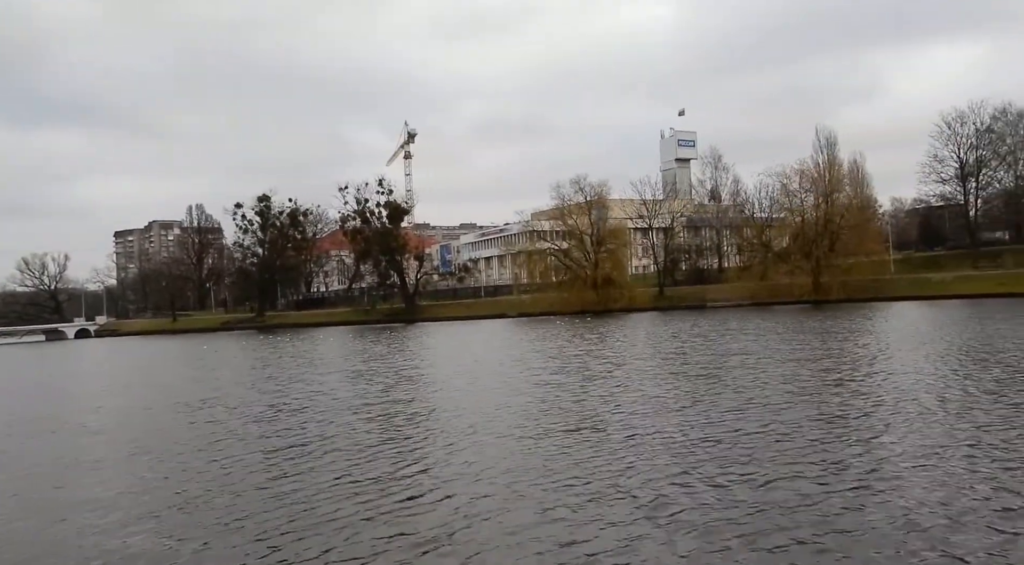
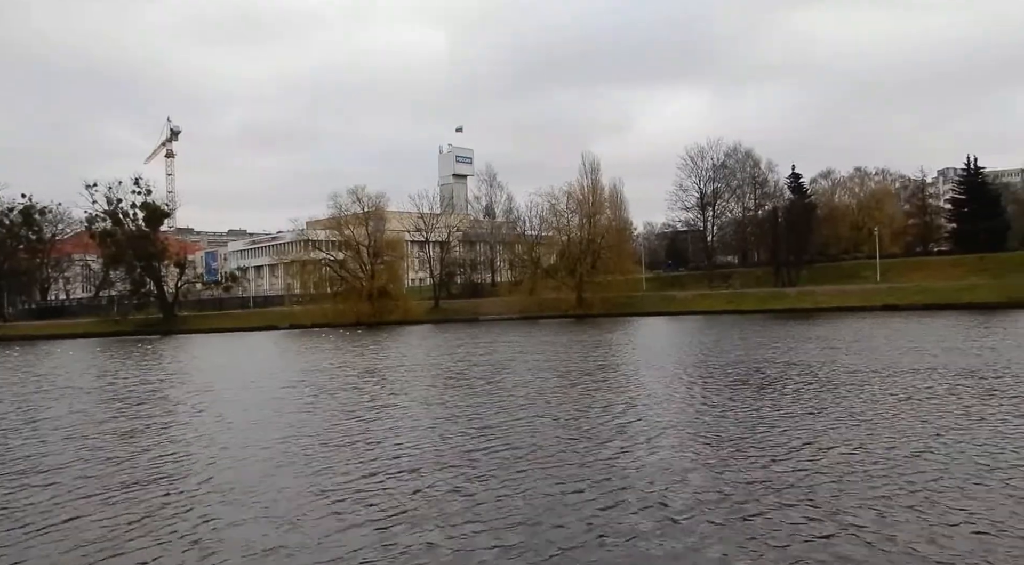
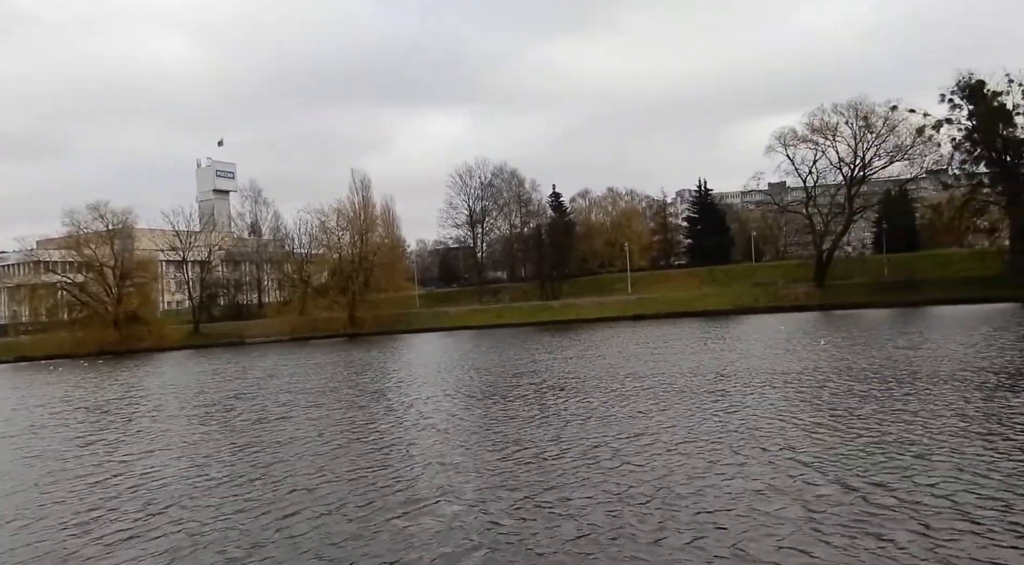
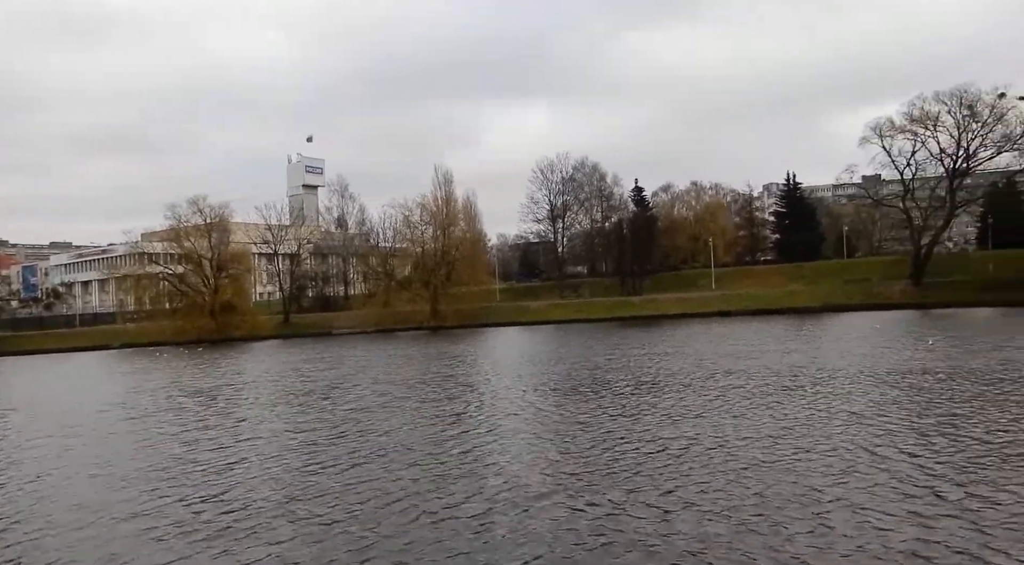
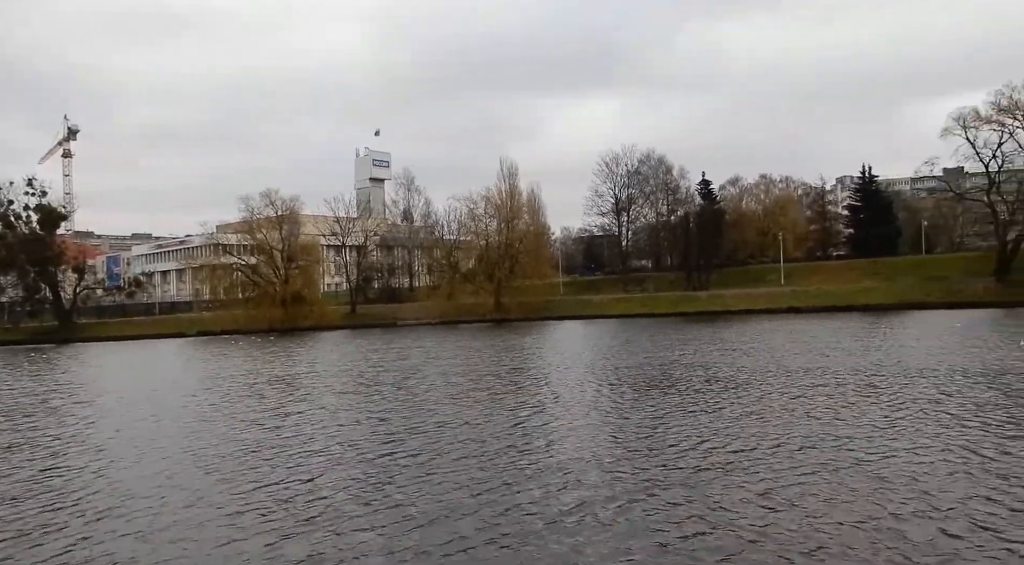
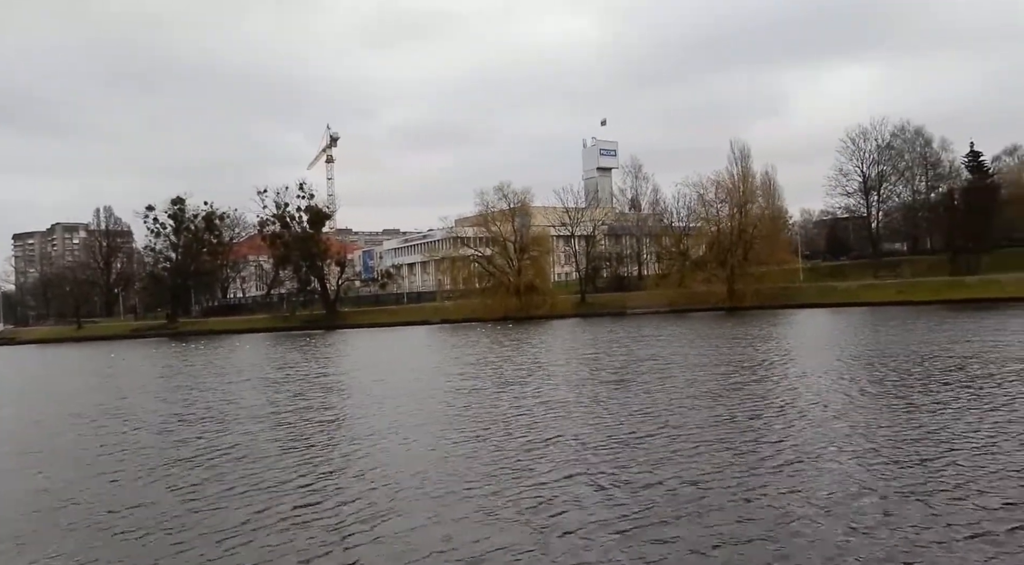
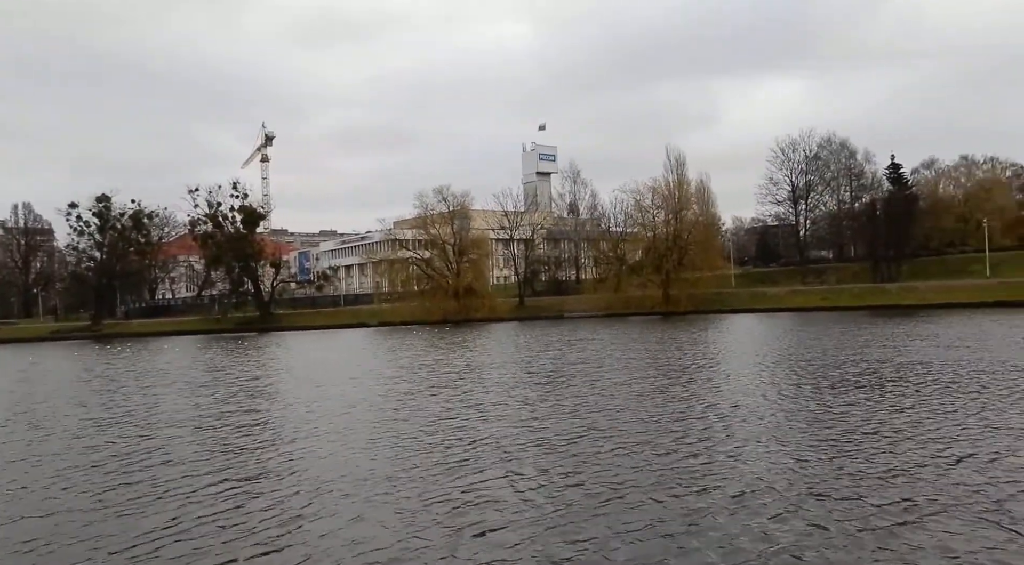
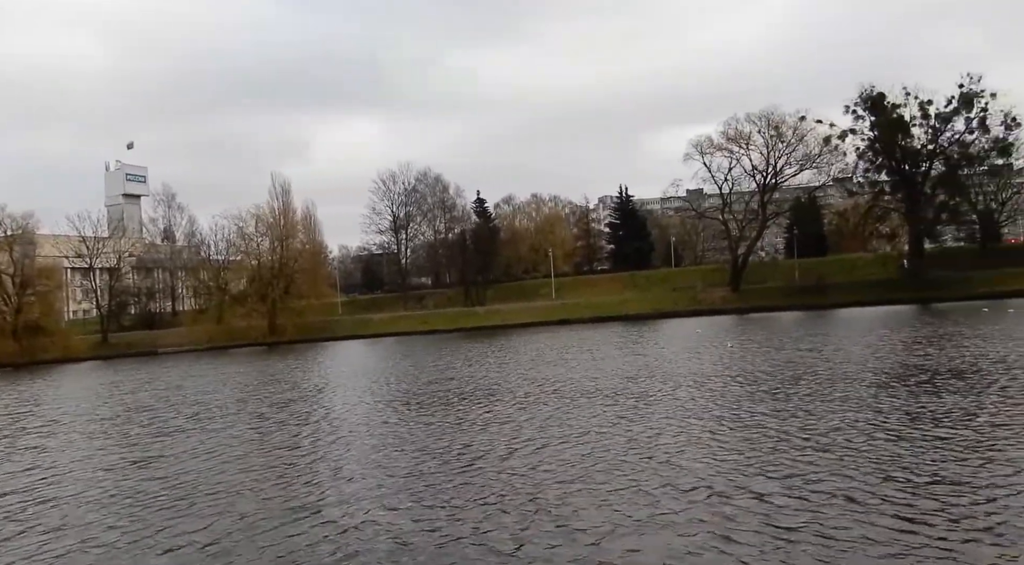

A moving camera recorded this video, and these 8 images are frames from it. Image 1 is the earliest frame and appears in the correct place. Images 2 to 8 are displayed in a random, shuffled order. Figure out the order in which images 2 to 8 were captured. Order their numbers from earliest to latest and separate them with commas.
6, 7, 2, 5, 4, 3, 8
